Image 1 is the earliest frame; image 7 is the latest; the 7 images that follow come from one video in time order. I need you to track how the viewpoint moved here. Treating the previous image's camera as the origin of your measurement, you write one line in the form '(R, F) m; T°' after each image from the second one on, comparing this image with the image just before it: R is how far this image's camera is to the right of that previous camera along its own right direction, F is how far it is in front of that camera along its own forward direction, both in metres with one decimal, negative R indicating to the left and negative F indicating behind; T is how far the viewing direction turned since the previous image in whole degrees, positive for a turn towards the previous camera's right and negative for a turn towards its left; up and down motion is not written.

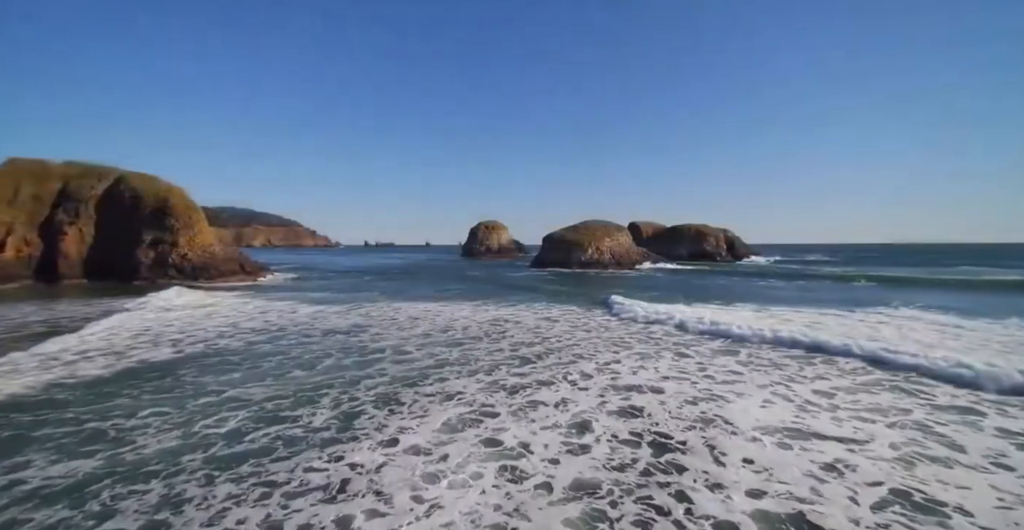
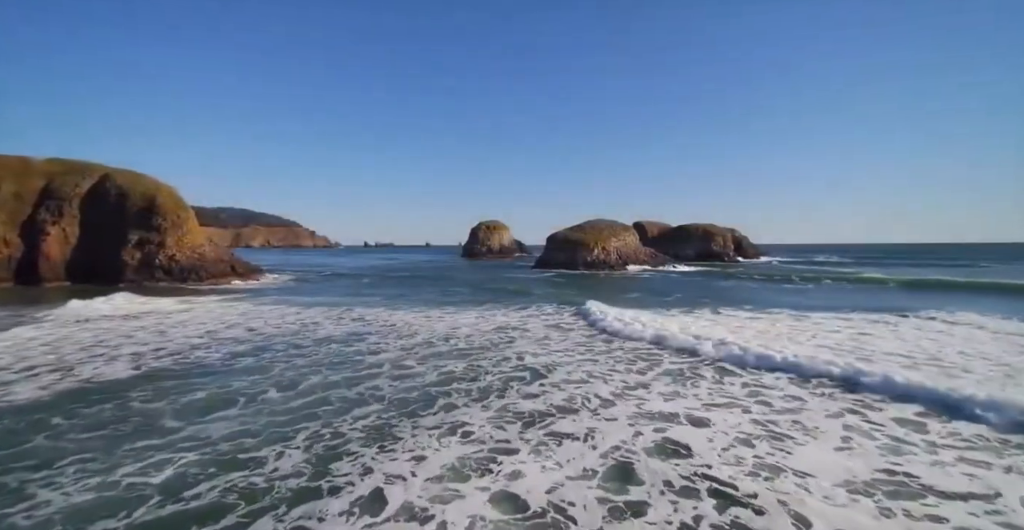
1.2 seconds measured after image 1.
(-0.2, +1.6) m; 0°
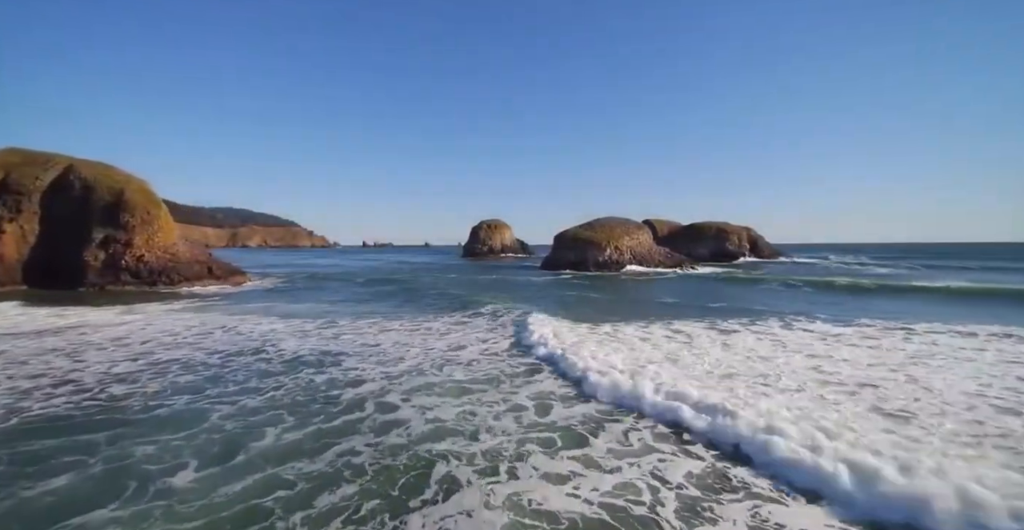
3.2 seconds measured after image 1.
(-0.5, +3.3) m; 0°
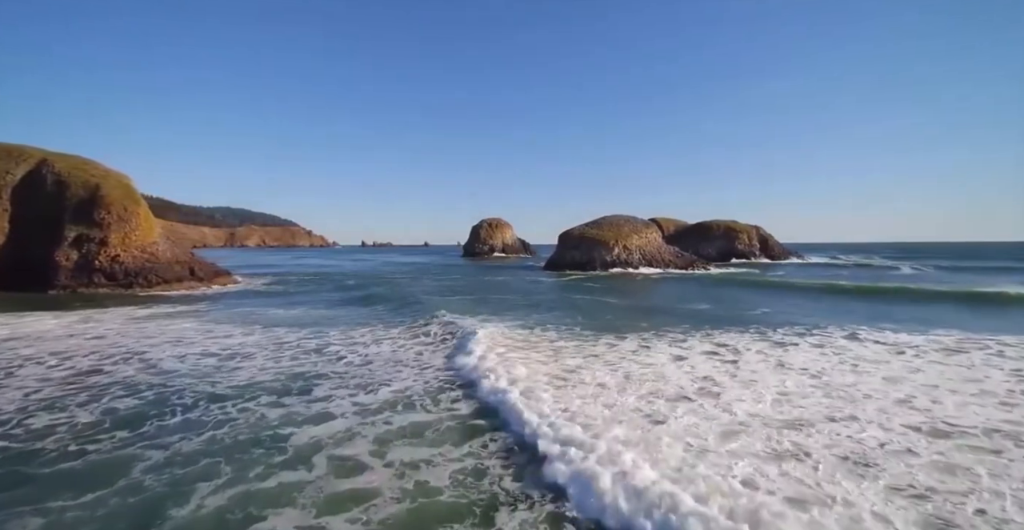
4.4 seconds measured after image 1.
(-0.3, +2.0) m; 0°
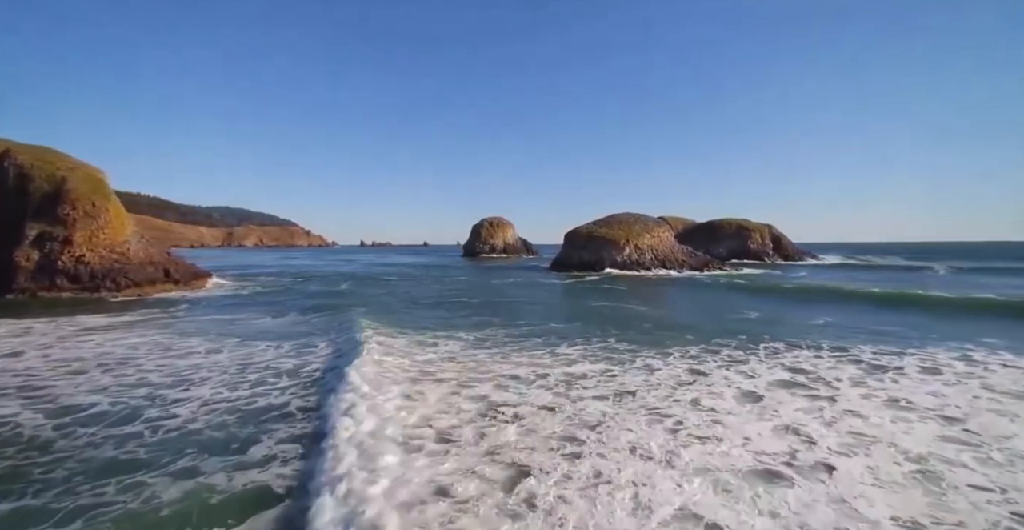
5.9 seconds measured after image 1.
(-0.4, +2.4) m; 0°
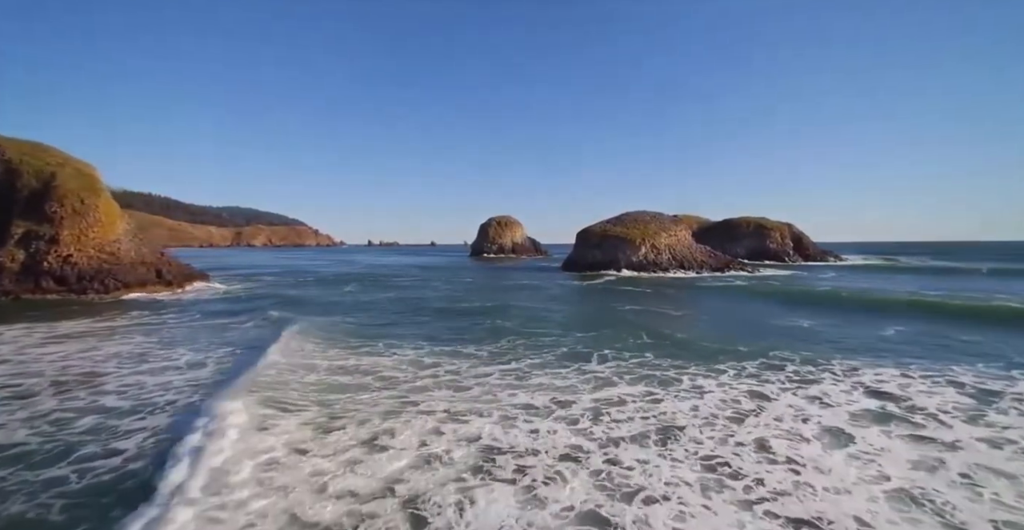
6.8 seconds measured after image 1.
(-0.2, +1.6) m; -1°
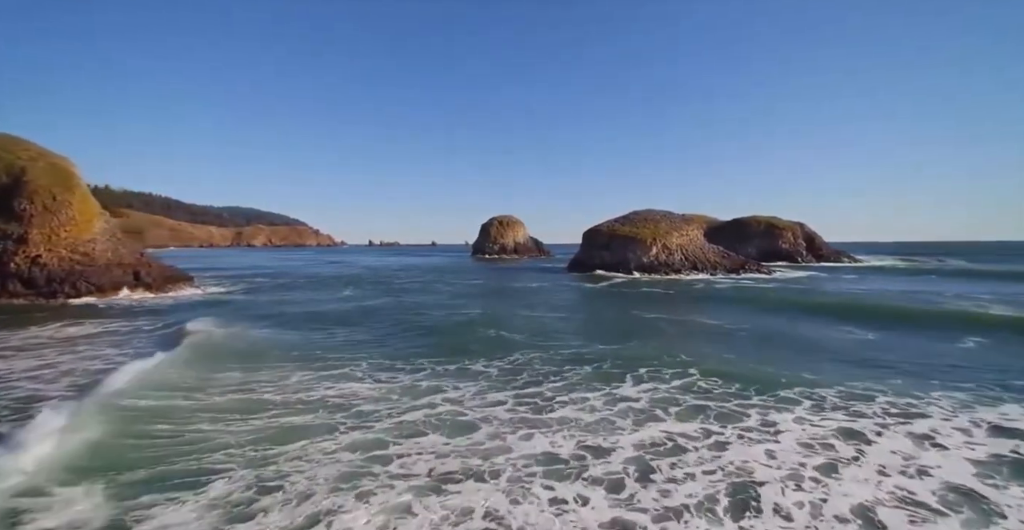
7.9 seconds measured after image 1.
(-0.2, +1.7) m; 0°
